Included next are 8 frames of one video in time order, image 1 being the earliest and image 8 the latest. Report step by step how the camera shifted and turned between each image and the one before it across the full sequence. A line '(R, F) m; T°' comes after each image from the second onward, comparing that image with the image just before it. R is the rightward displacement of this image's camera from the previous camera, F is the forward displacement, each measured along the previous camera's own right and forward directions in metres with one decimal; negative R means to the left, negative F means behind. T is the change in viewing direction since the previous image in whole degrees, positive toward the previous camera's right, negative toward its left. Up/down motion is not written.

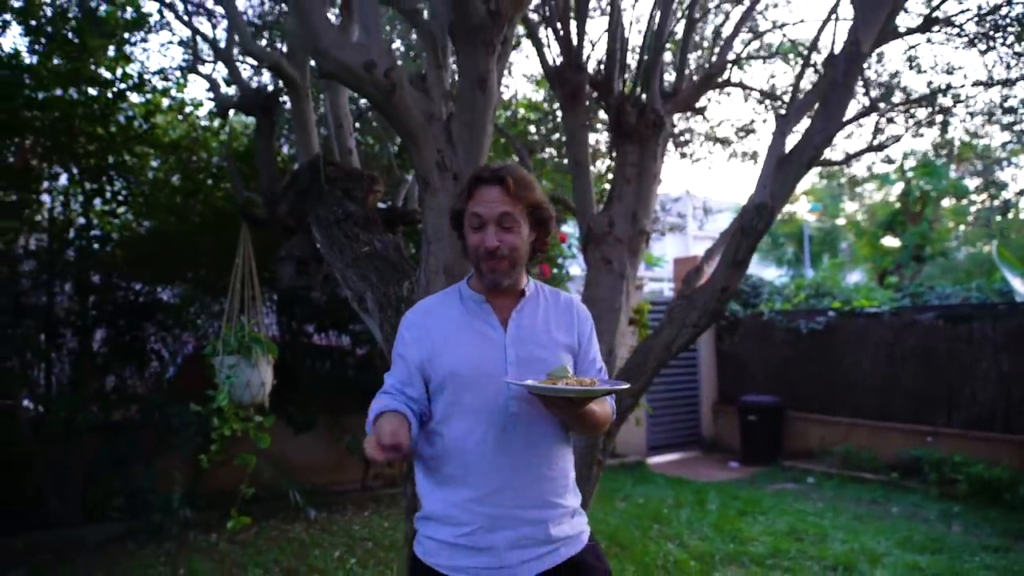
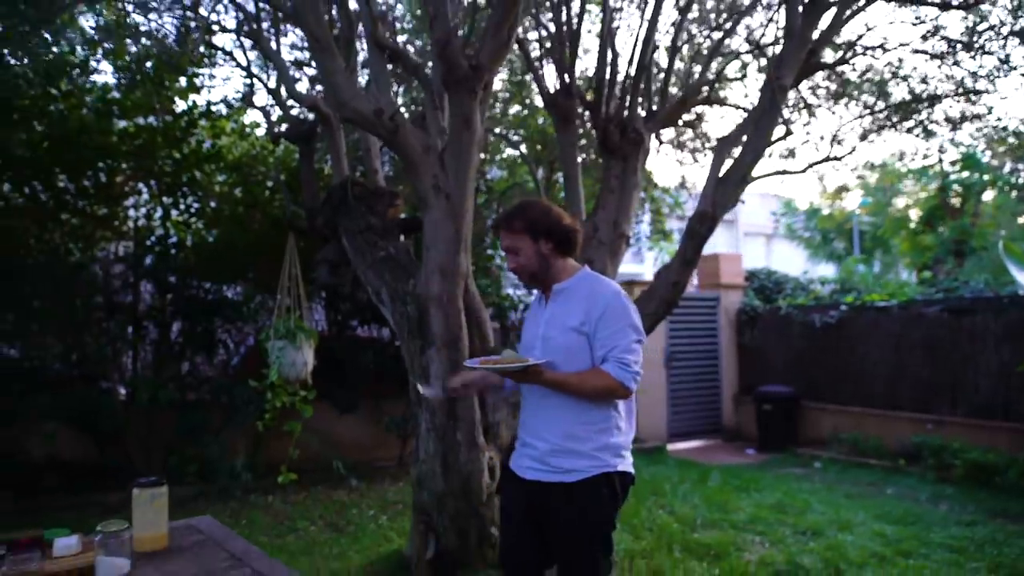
(+0.4, -0.8) m; -5°
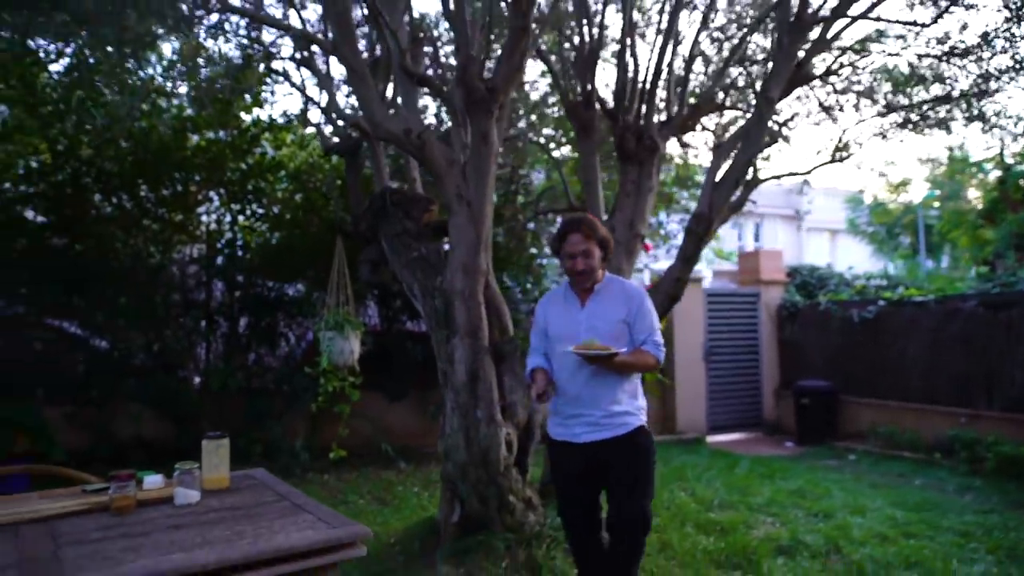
(+0.3, -0.5) m; -5°
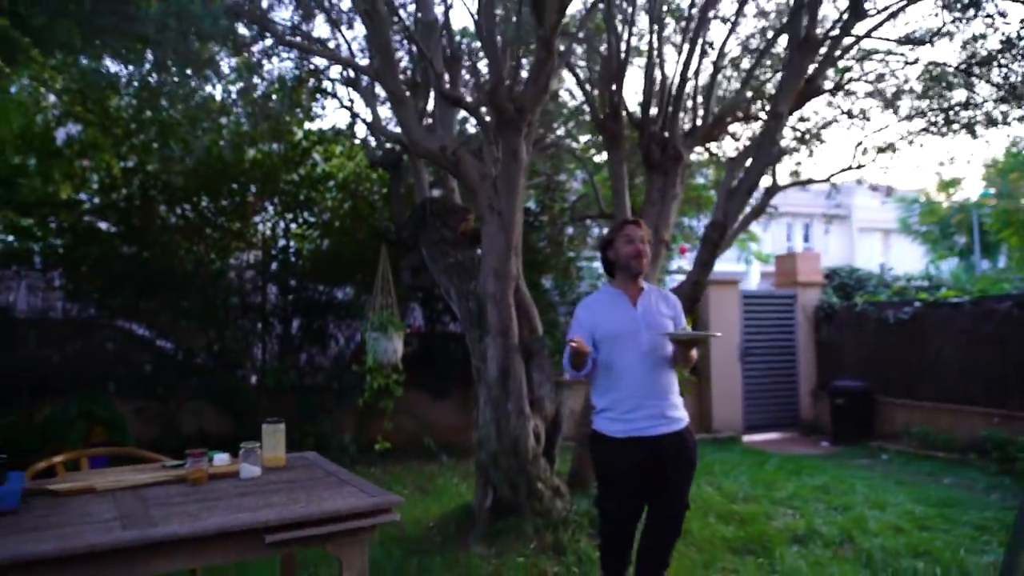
(+0.1, -0.4) m; -4°
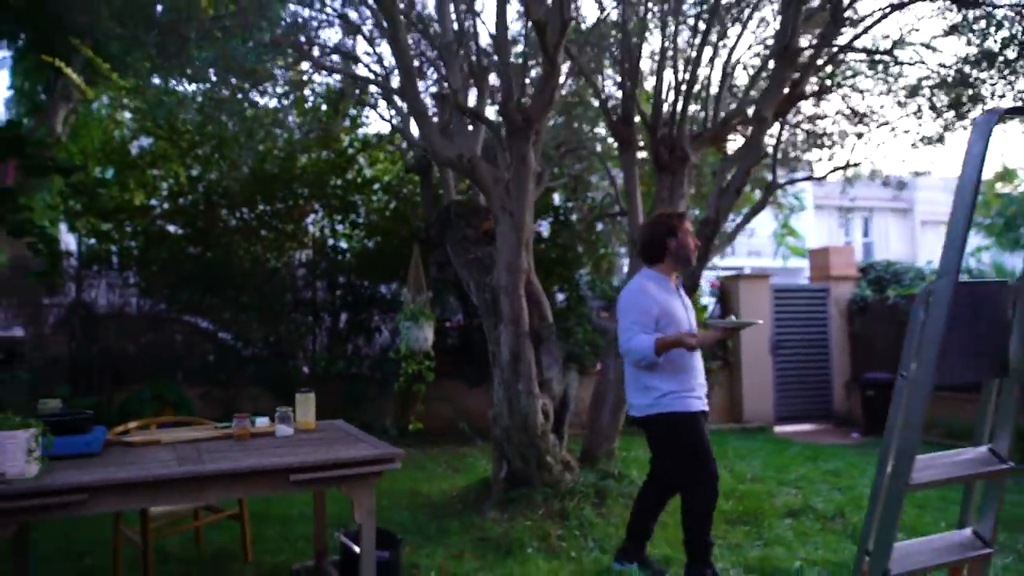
(+0.4, -0.6) m; -5°
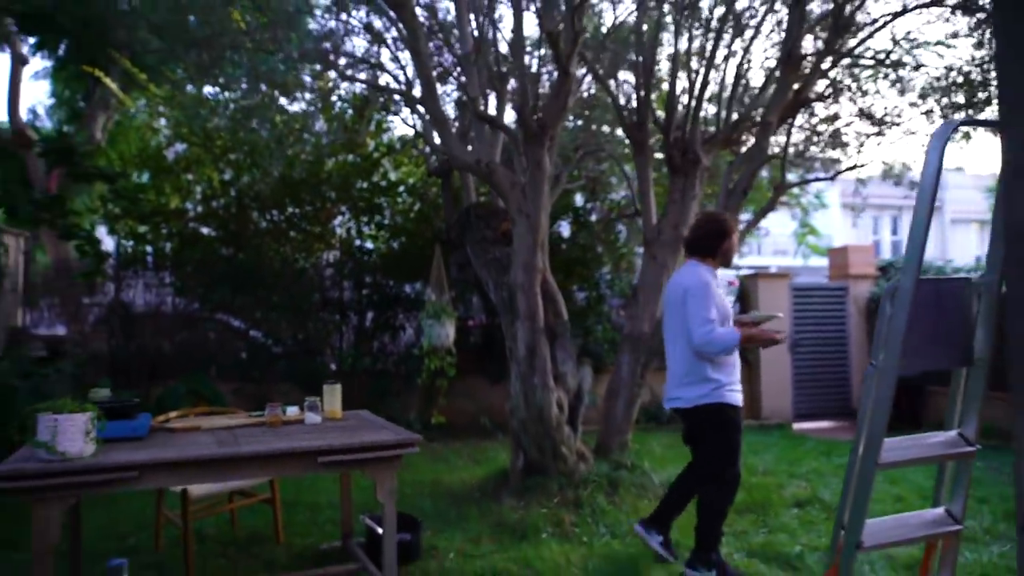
(+0.1, -0.3) m; -2°
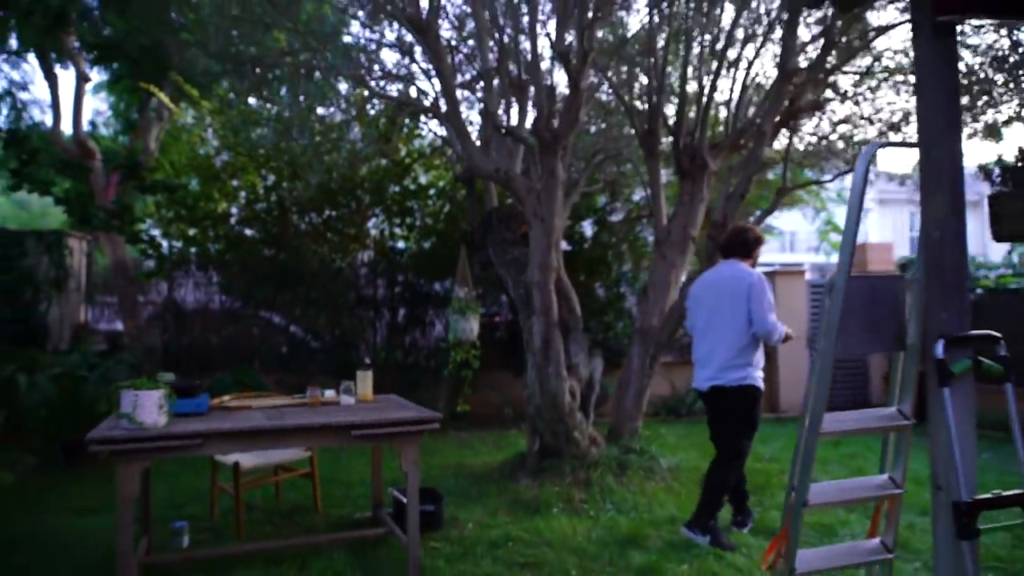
(+0.2, -0.5) m; -3°
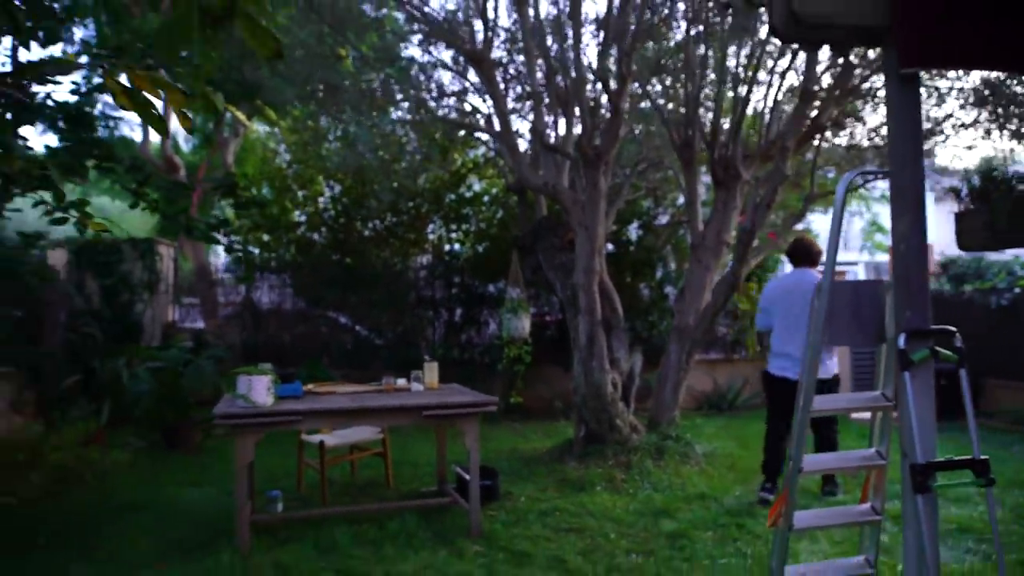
(0.0, -0.8) m; -4°
